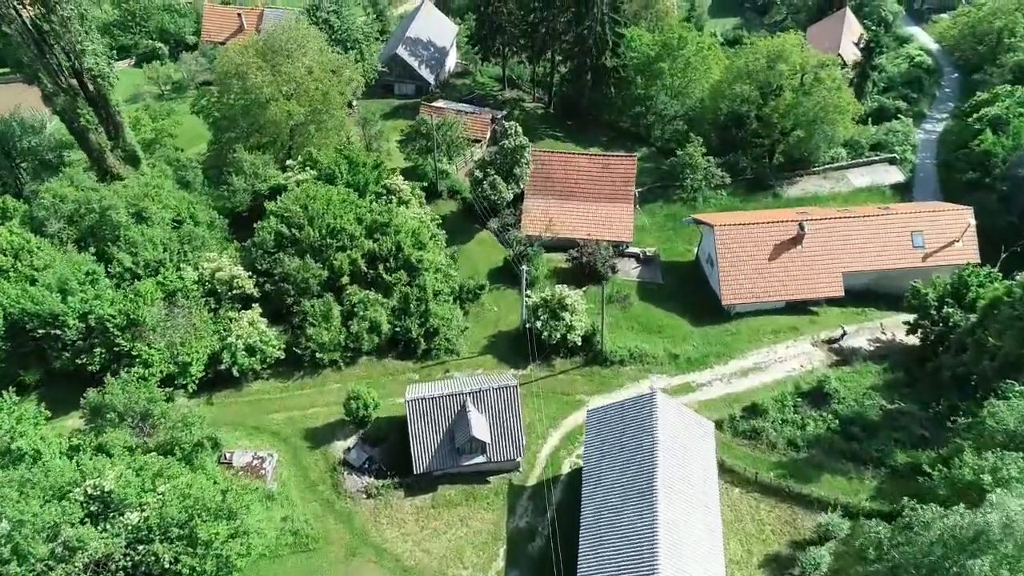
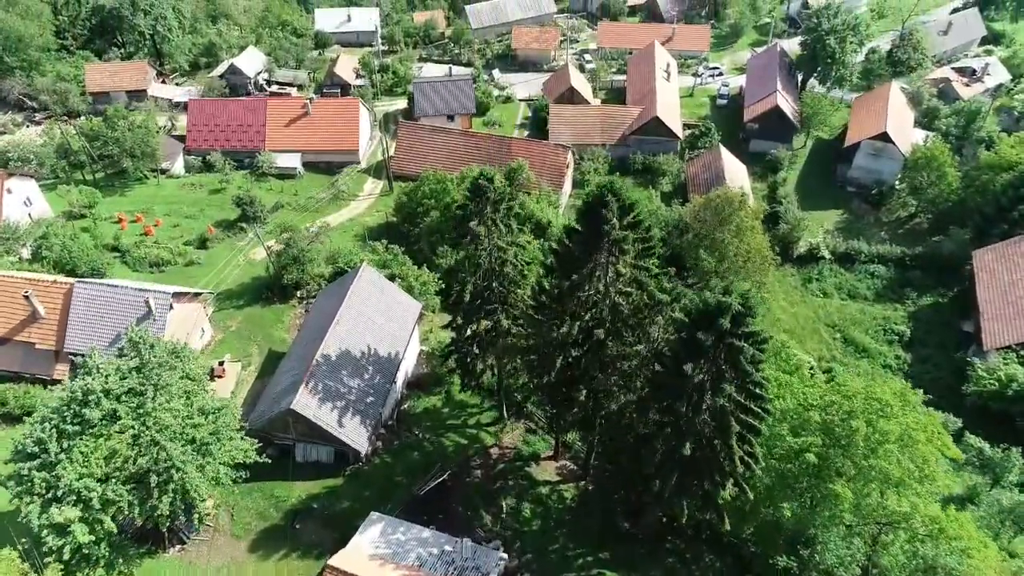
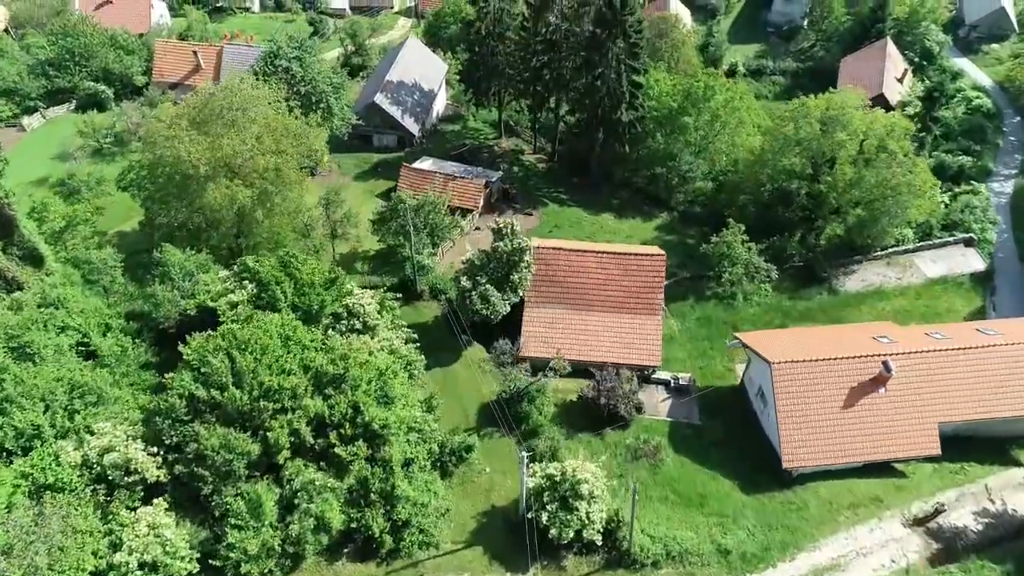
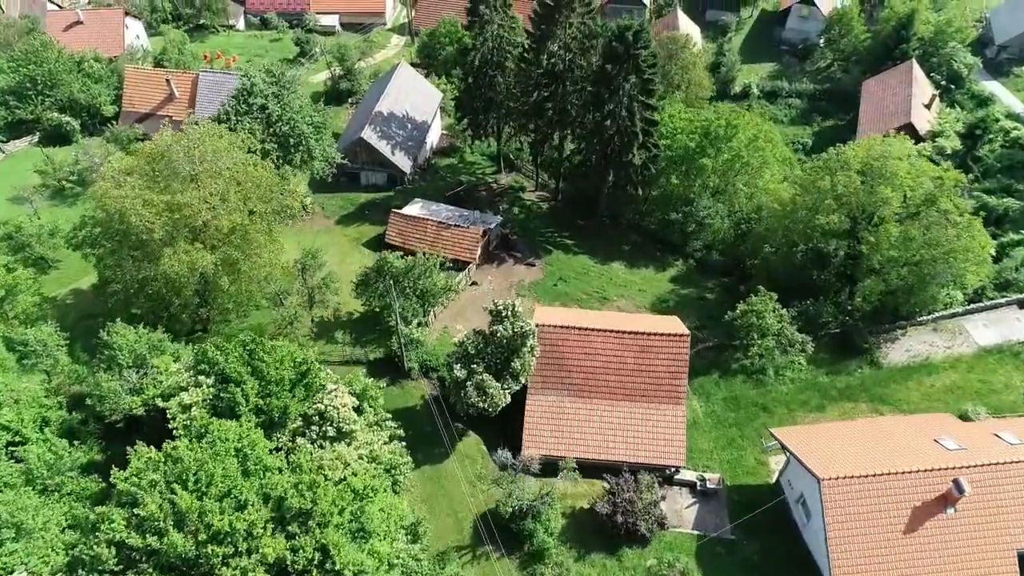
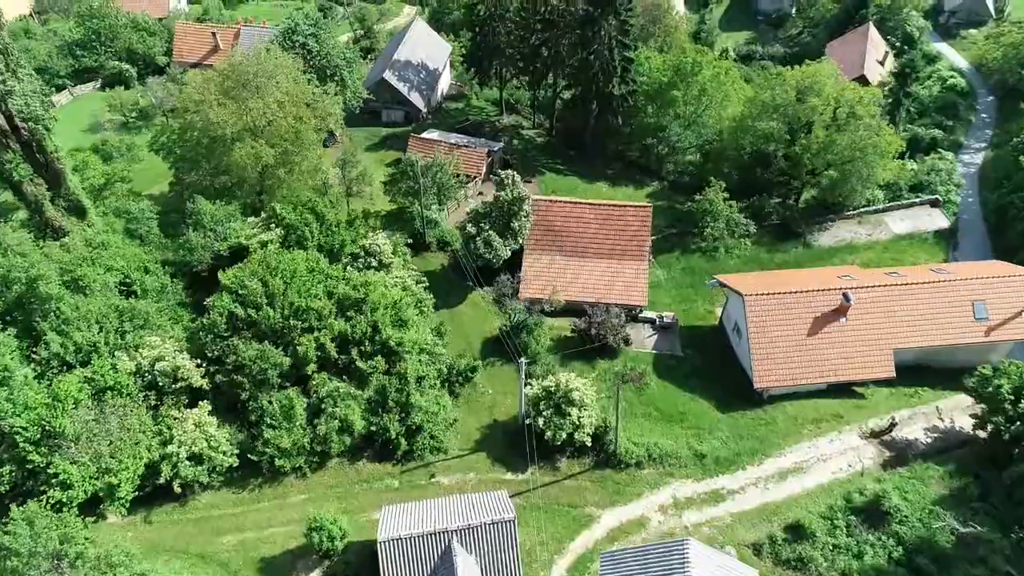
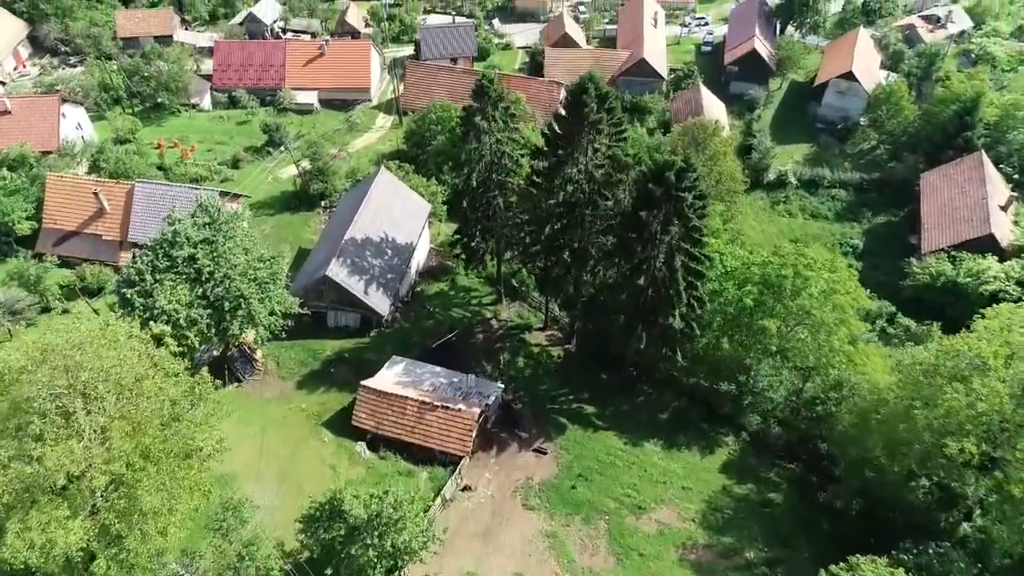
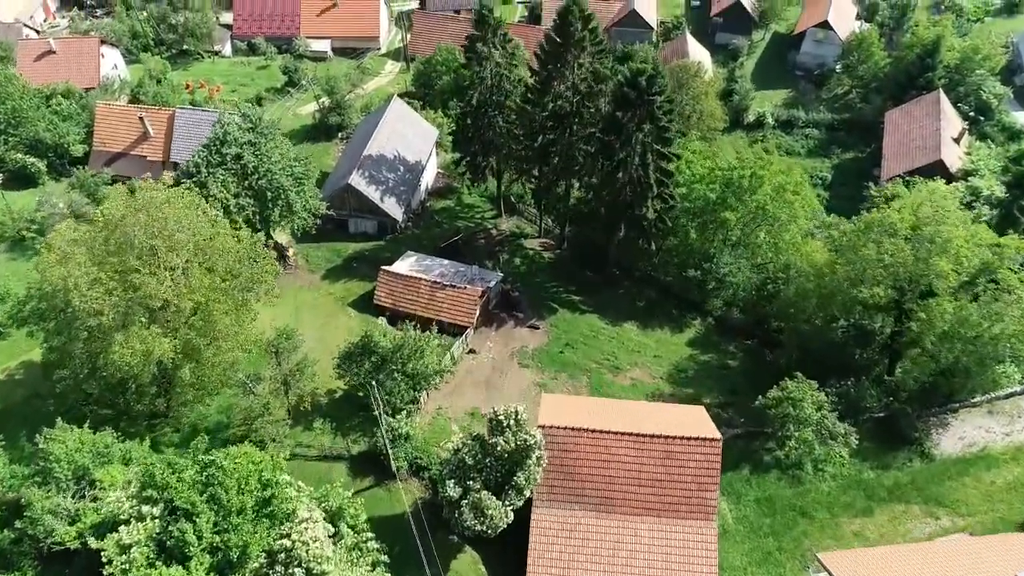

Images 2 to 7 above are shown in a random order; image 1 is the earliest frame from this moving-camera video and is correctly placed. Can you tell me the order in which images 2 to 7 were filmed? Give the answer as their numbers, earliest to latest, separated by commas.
5, 3, 4, 7, 6, 2
